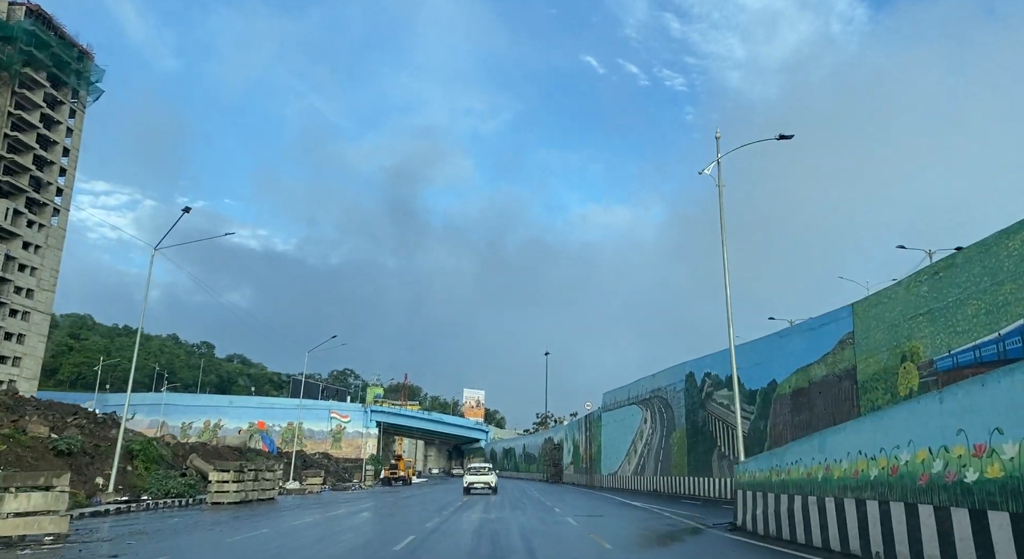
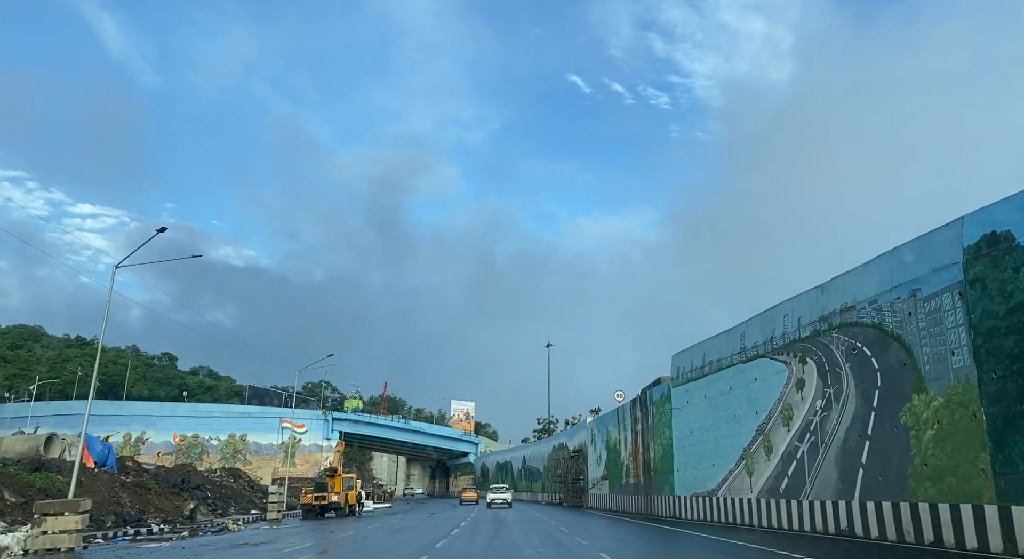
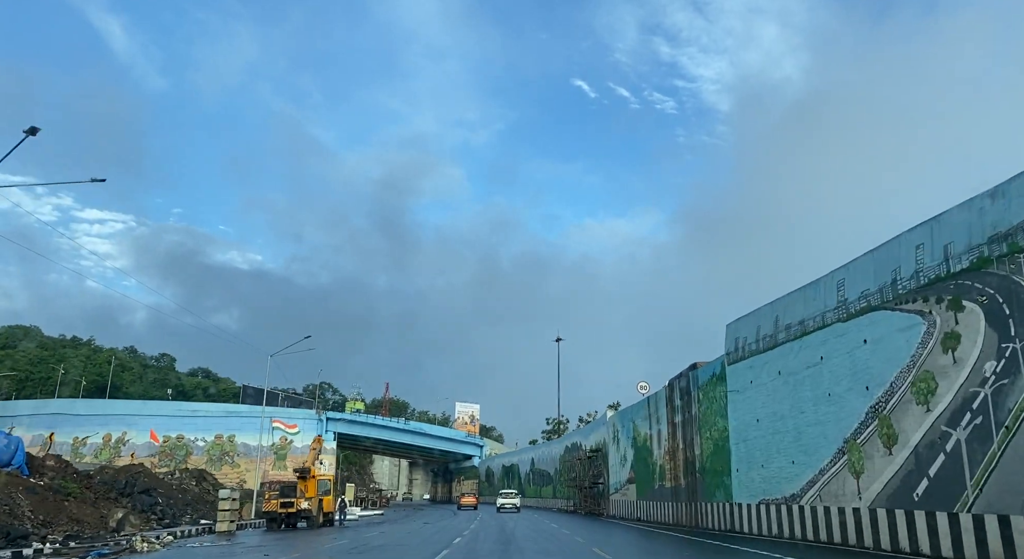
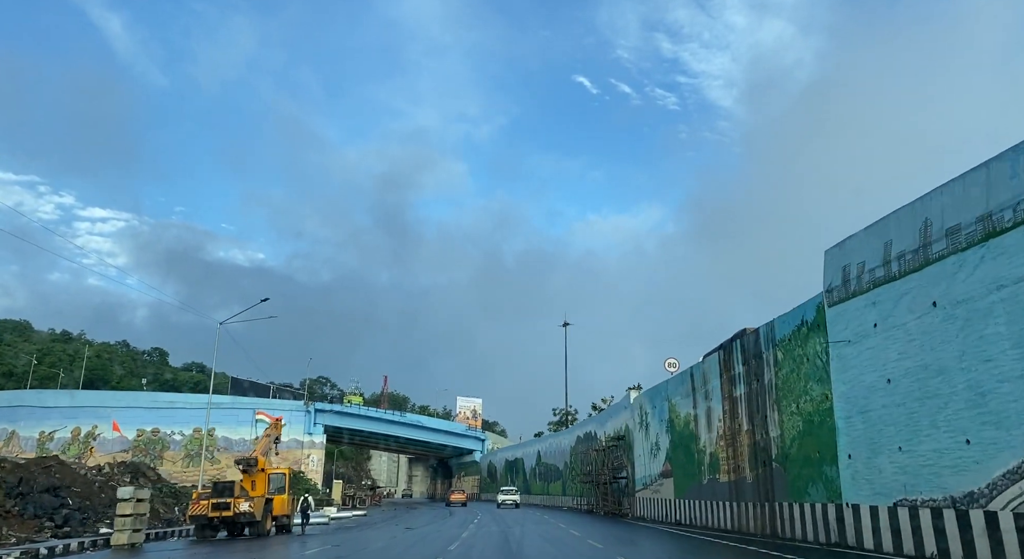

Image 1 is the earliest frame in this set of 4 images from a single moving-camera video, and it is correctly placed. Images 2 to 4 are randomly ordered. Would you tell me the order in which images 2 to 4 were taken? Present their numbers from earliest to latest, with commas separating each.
2, 3, 4
